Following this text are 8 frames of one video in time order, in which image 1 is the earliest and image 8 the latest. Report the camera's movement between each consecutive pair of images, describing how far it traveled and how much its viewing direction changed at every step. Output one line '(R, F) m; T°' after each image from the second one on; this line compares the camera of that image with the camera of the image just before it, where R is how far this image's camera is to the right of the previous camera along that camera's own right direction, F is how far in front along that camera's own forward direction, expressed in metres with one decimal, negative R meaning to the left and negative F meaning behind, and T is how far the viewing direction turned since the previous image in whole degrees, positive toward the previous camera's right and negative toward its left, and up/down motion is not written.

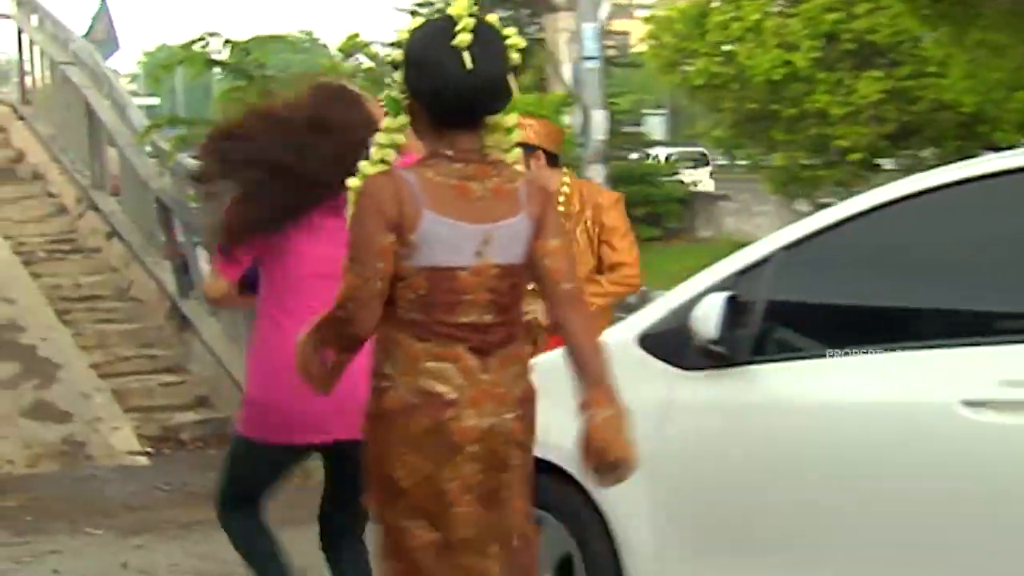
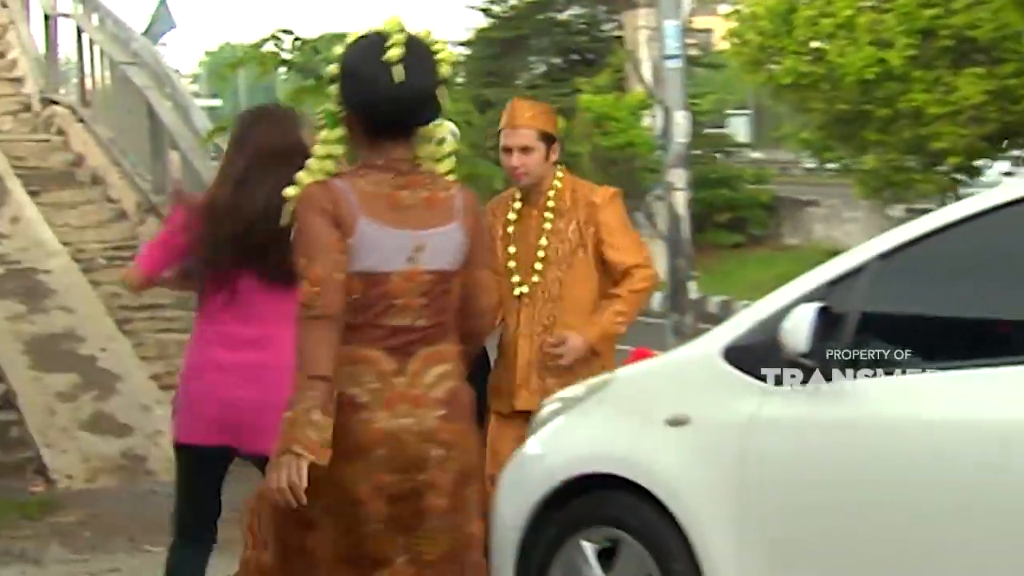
(0.0, +0.4) m; -3°
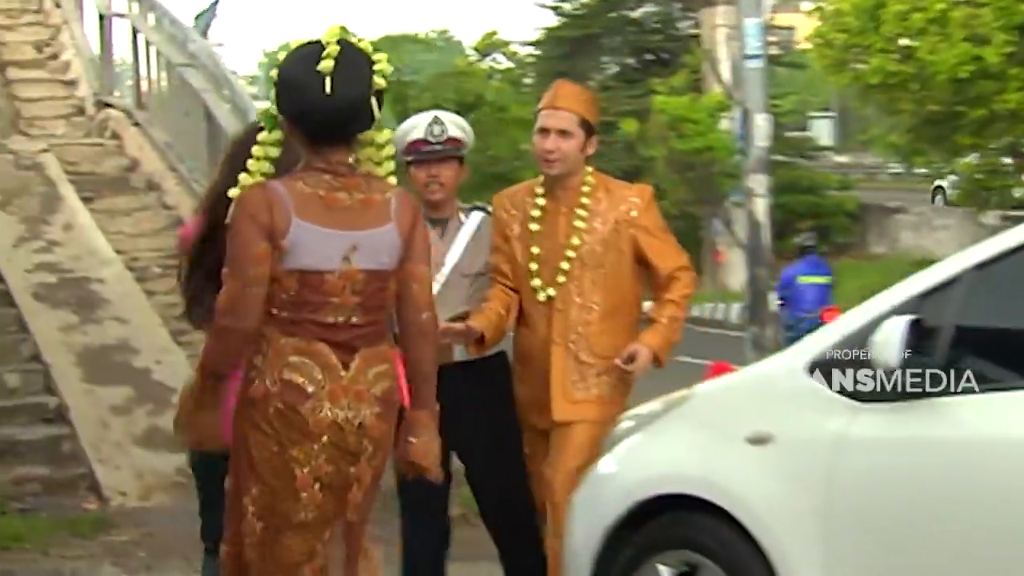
(-0.1, +0.3) m; -2°
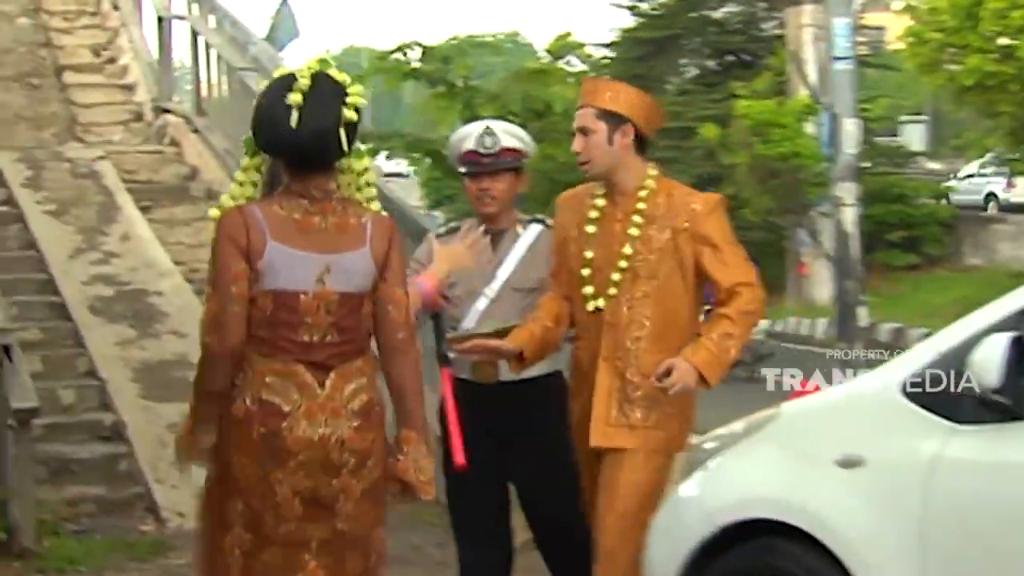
(-0.1, +0.3) m; -2°
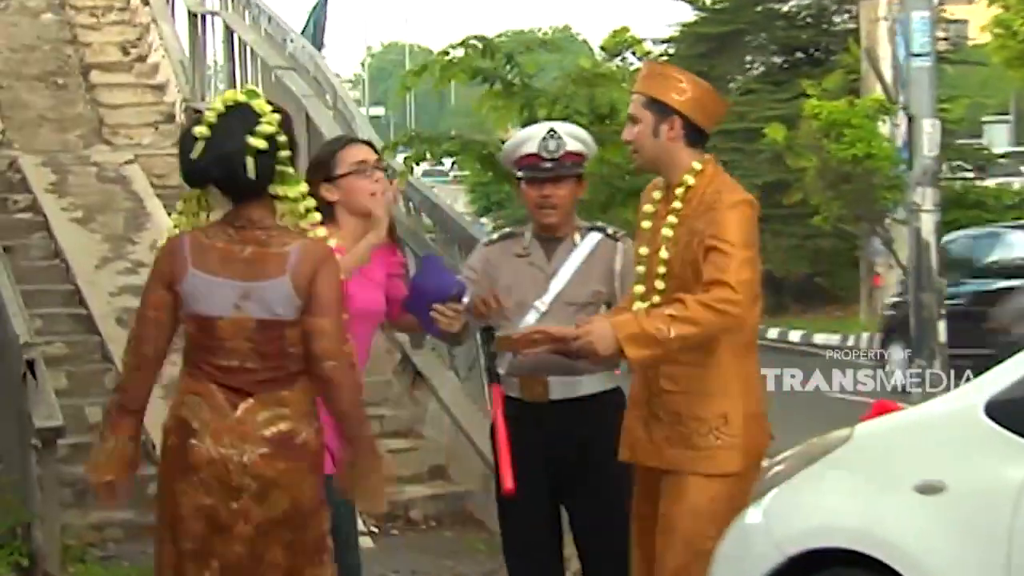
(-0.1, +0.4) m; -1°
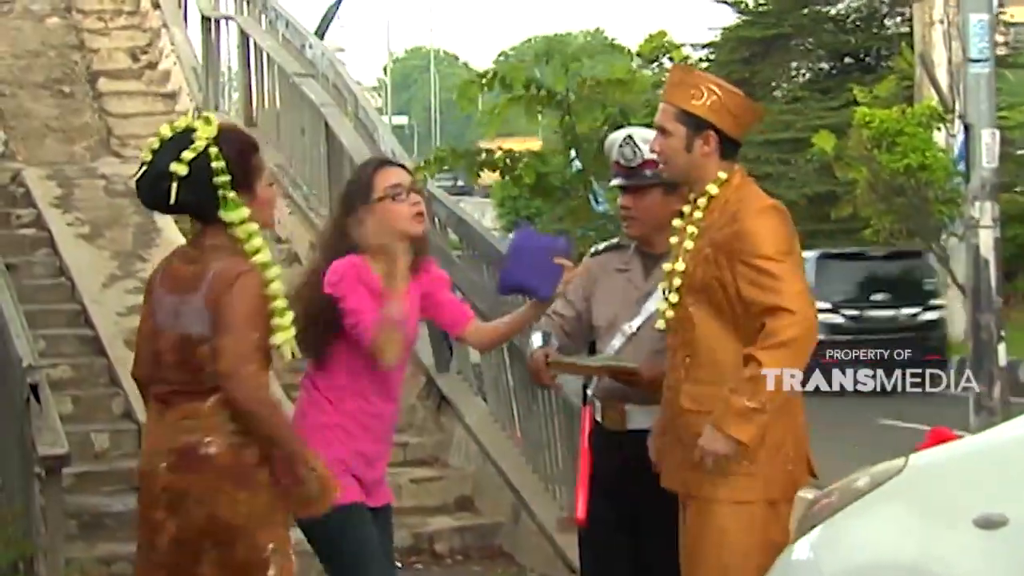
(0.0, +0.4) m; -1°
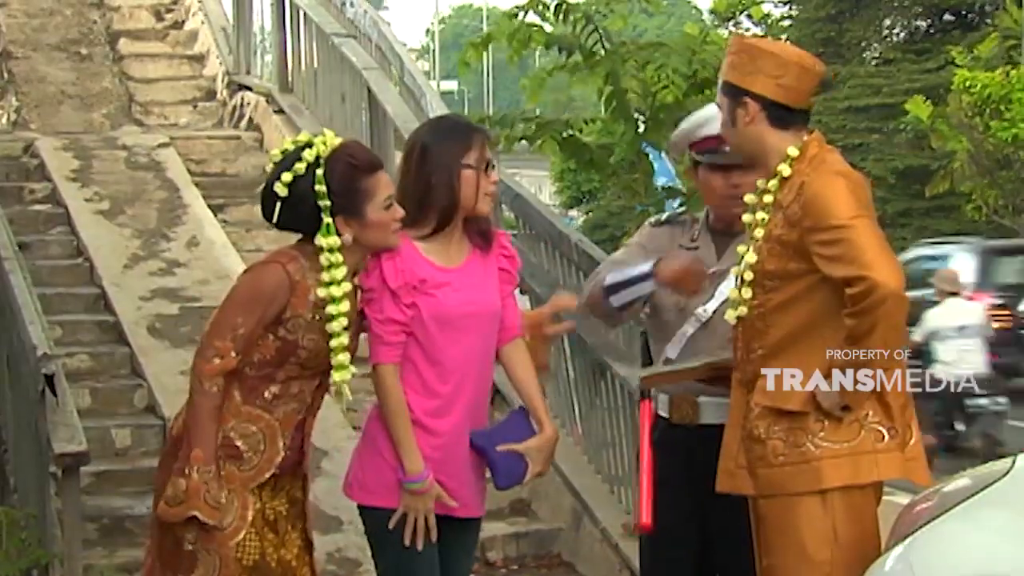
(-0.1, +0.6) m; -1°
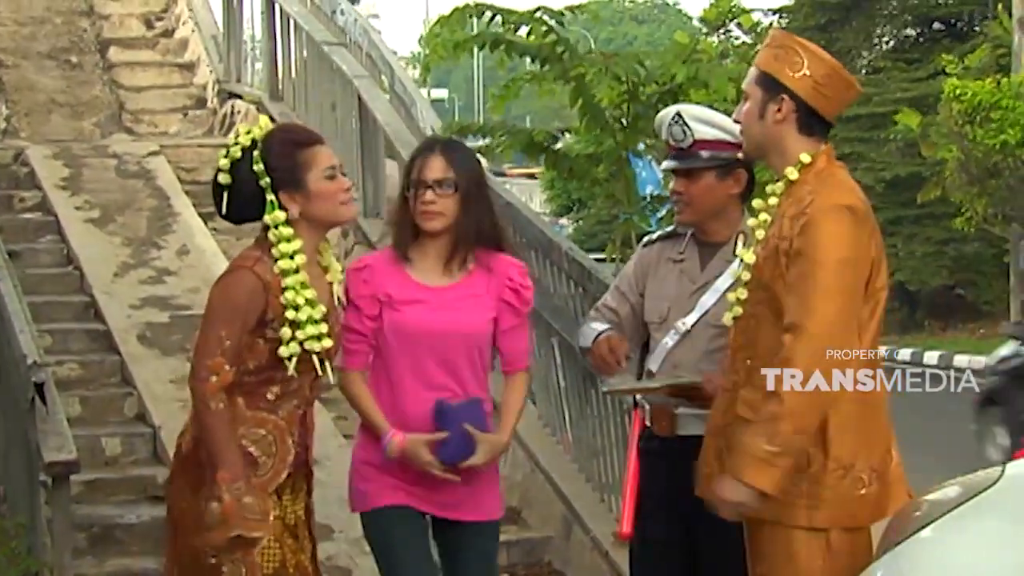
(0.0, 0.0) m; 0°
